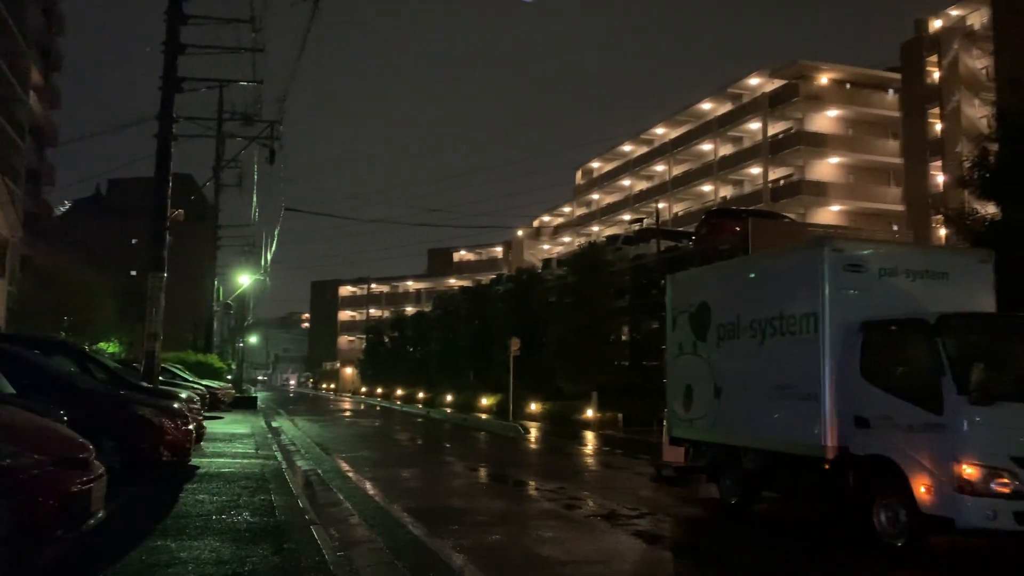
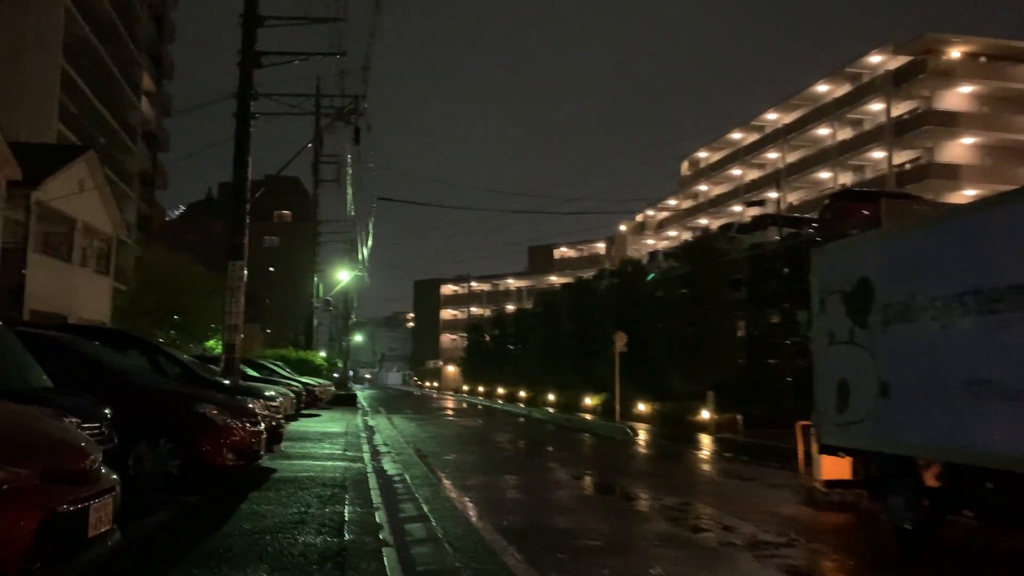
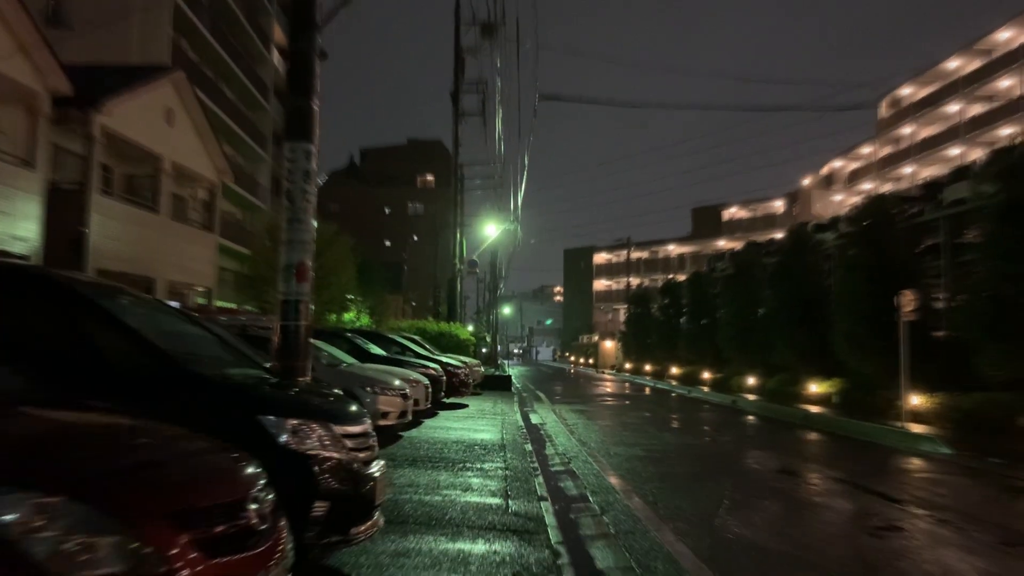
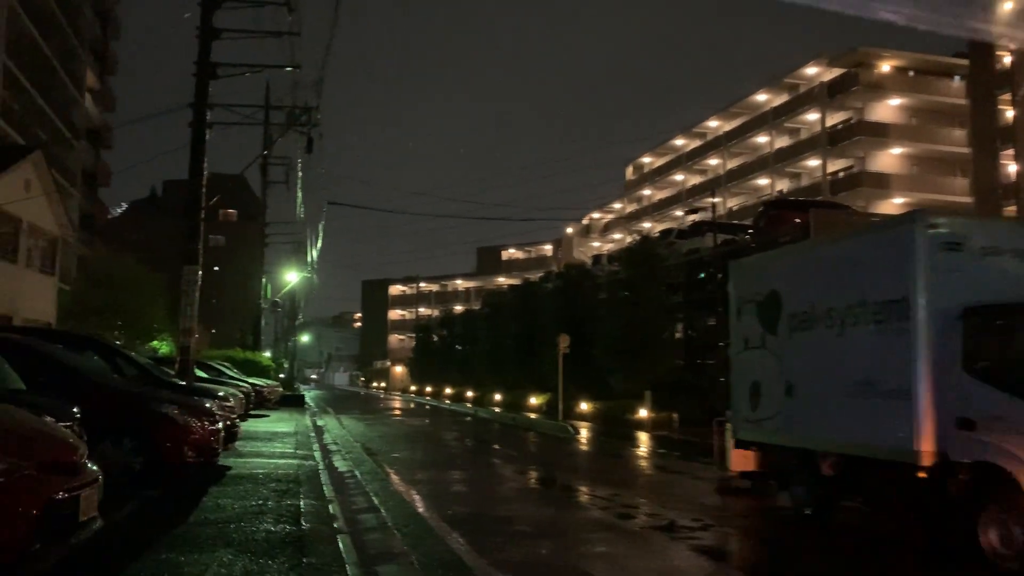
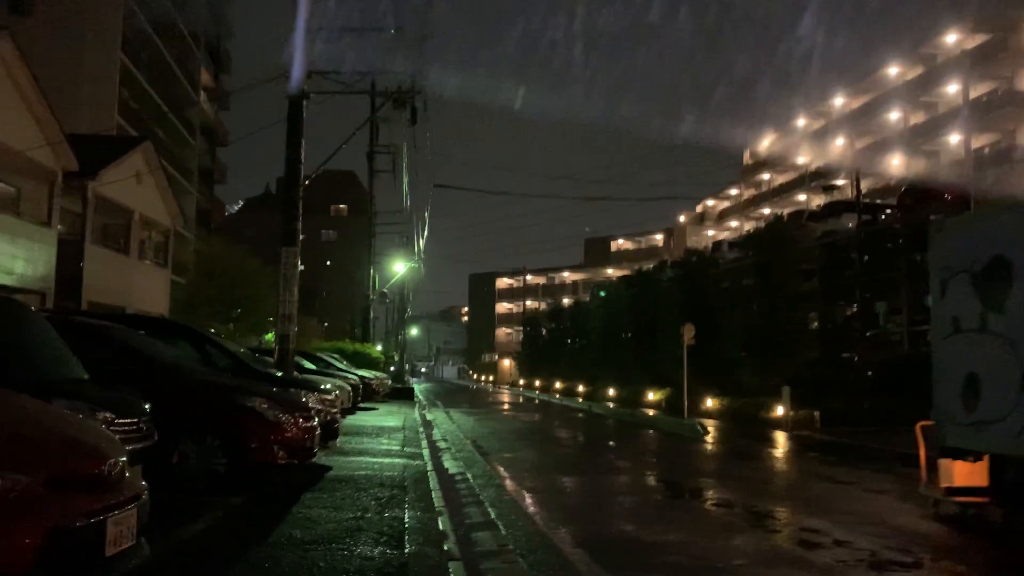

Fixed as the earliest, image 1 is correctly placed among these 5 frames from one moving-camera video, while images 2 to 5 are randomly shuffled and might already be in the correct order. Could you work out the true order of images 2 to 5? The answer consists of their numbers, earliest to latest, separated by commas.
4, 2, 5, 3
